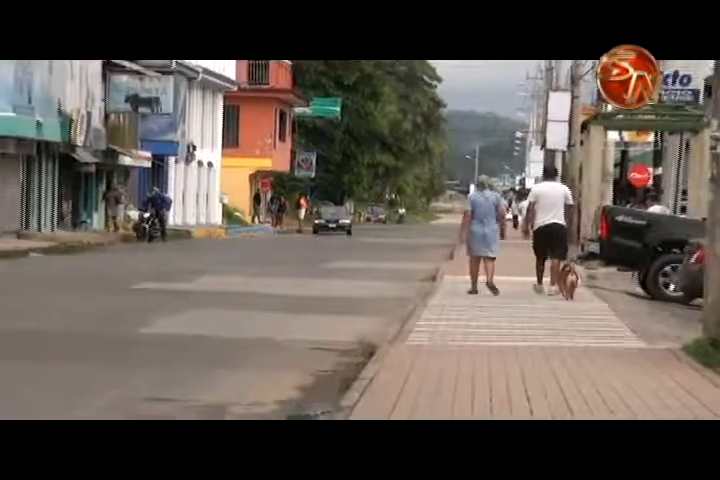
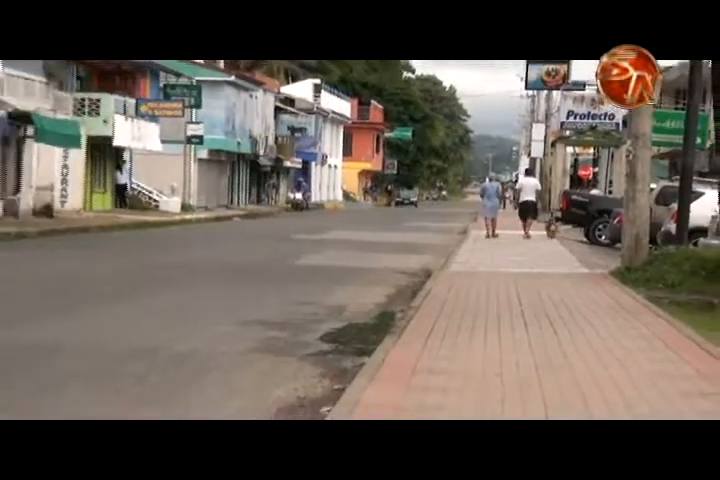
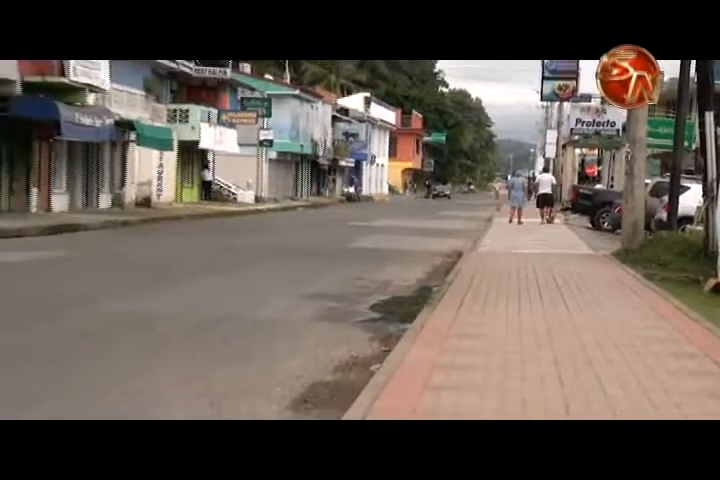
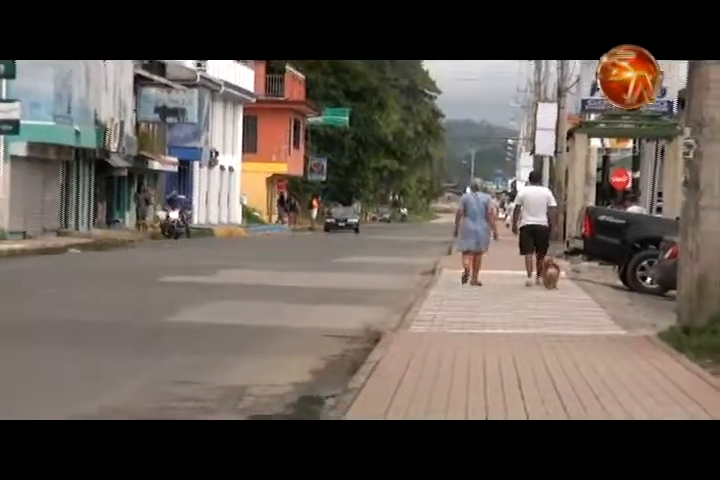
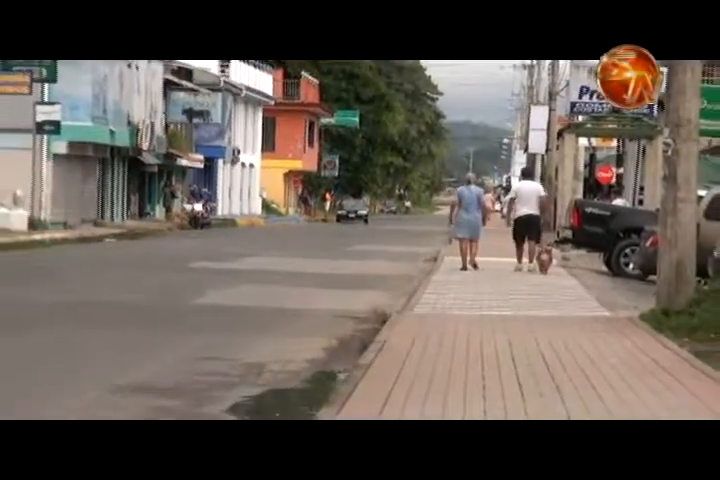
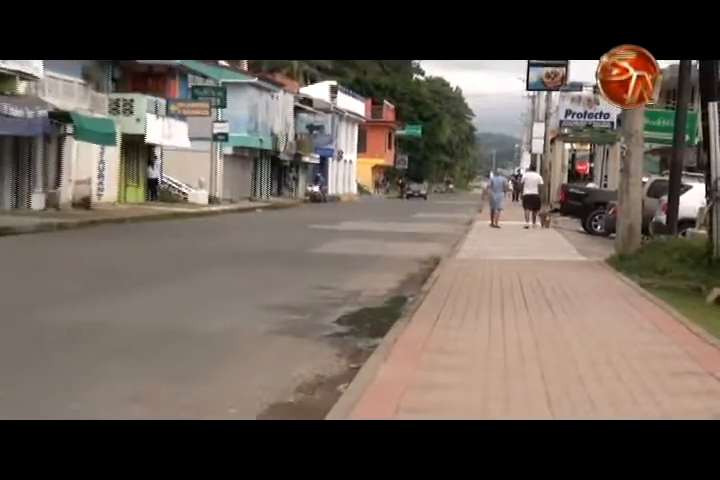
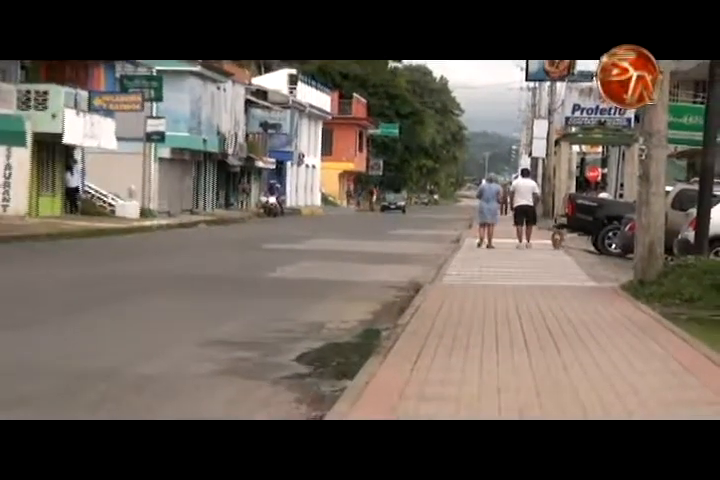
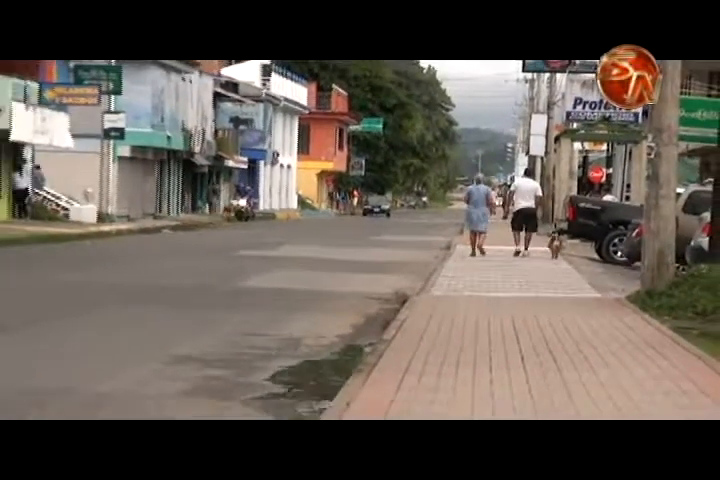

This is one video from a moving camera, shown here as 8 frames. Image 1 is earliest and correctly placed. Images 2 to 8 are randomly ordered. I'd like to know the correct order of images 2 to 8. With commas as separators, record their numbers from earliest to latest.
4, 5, 8, 7, 2, 6, 3
